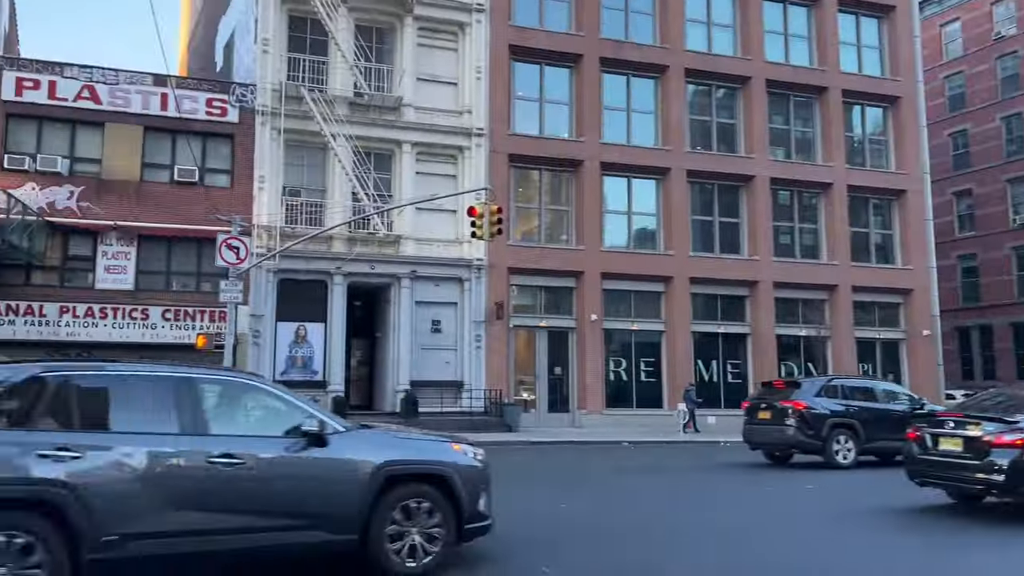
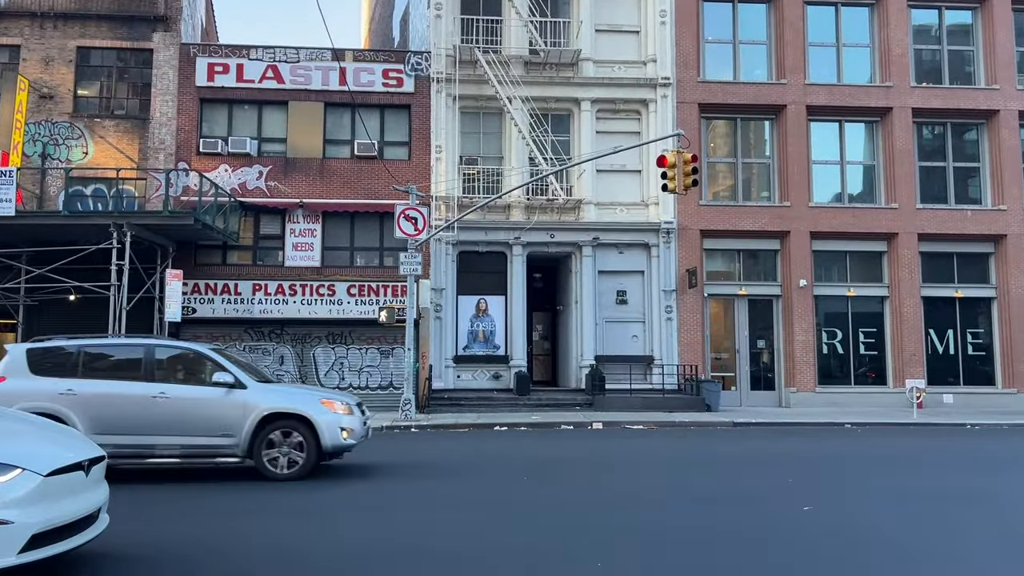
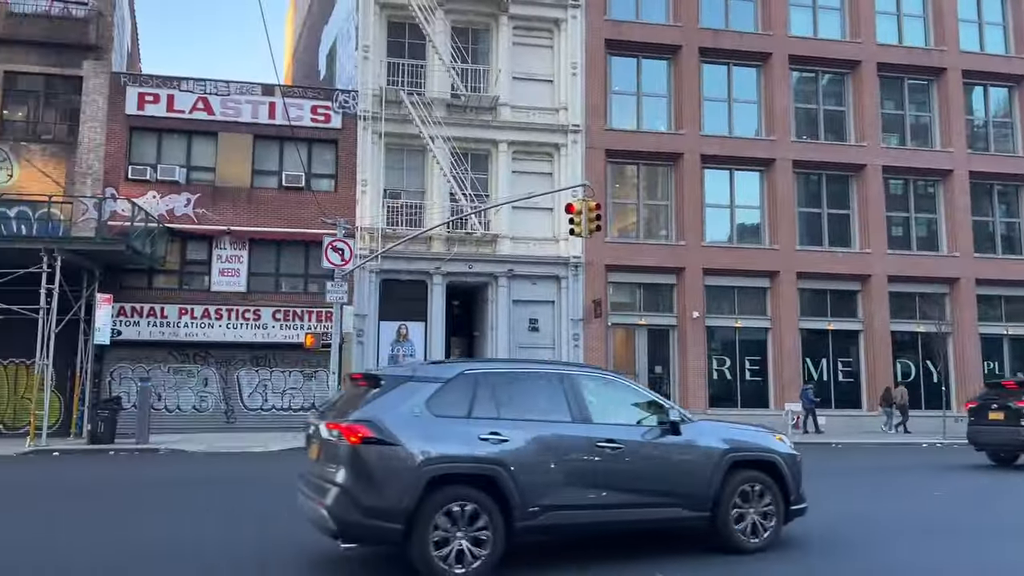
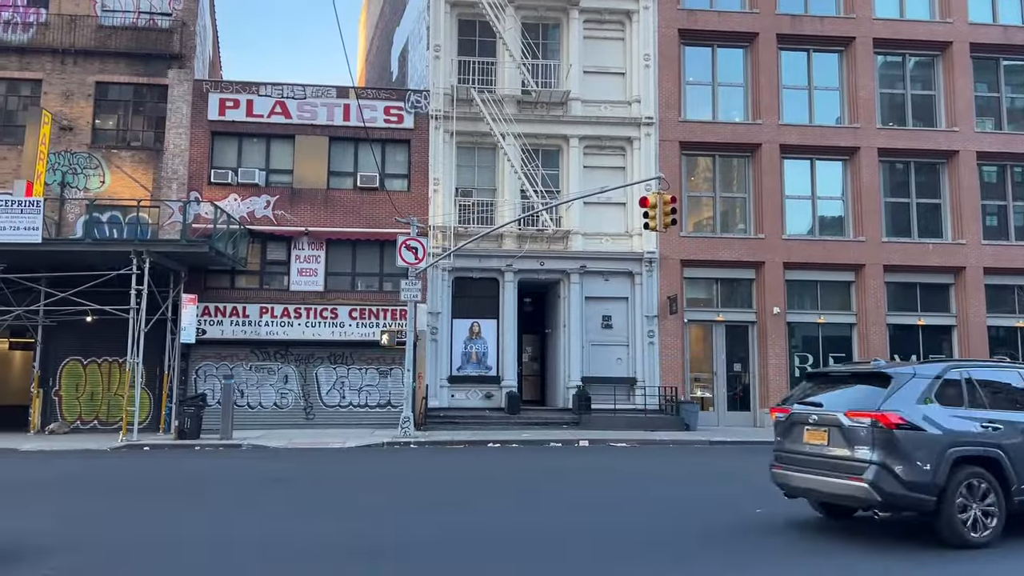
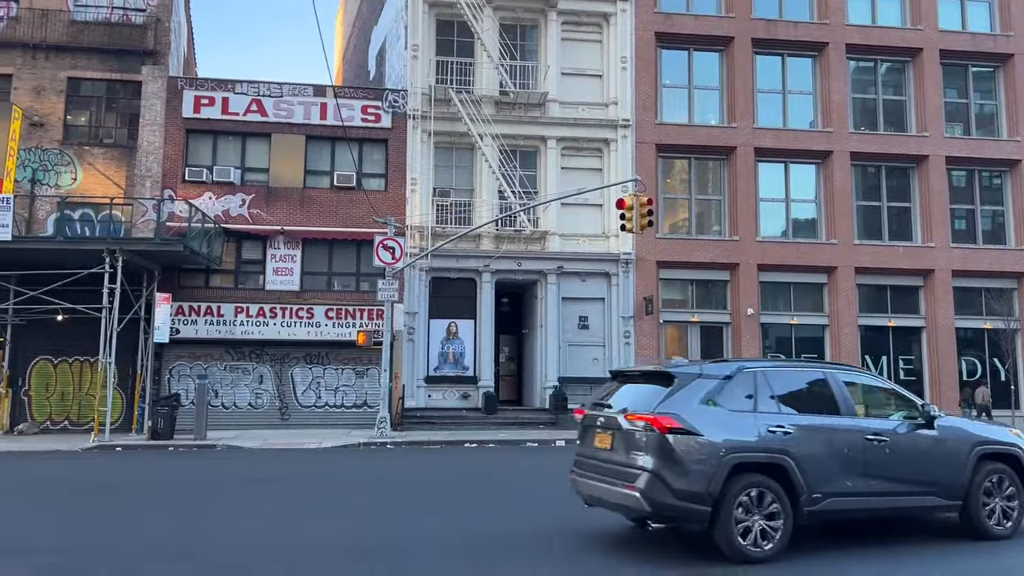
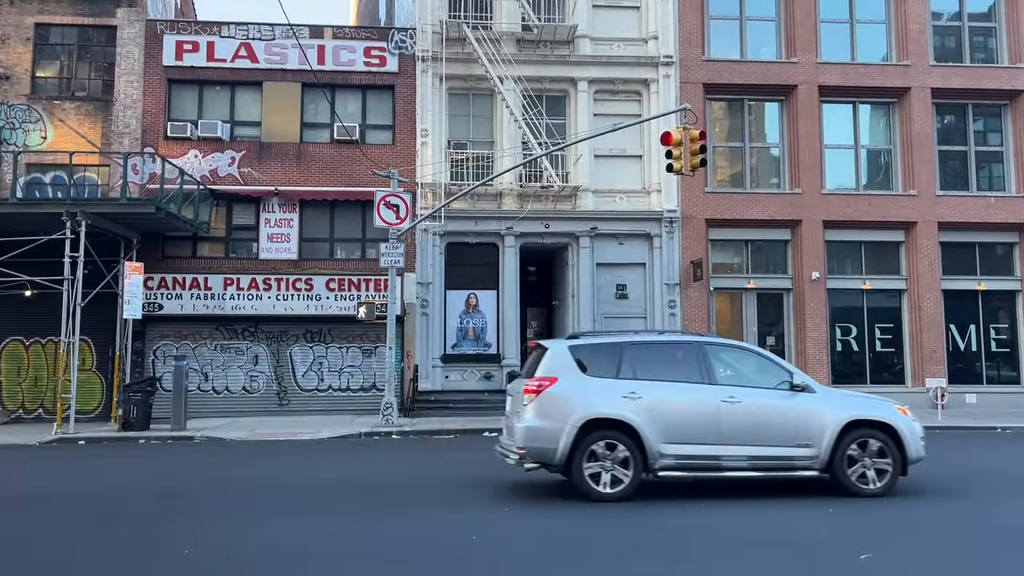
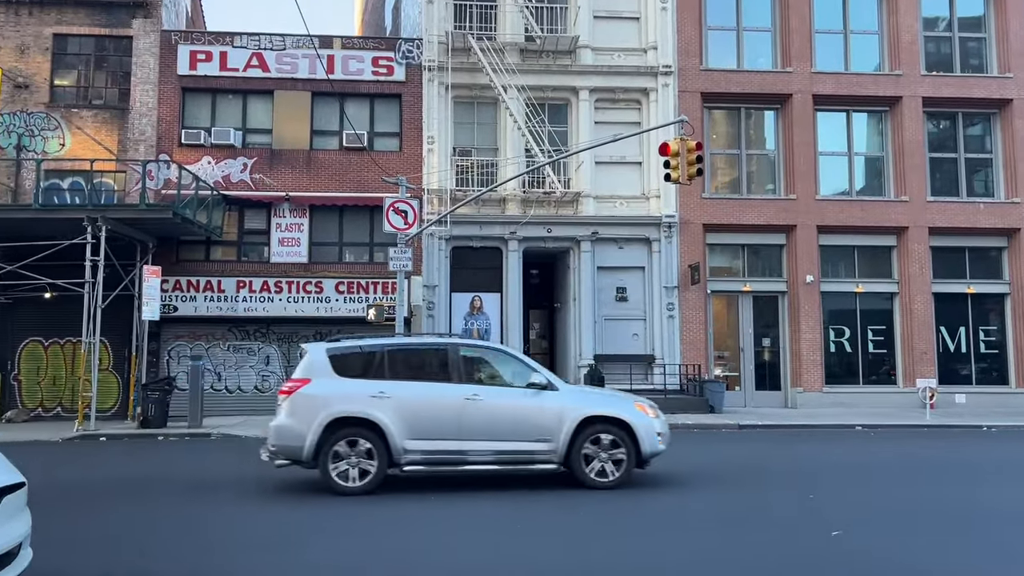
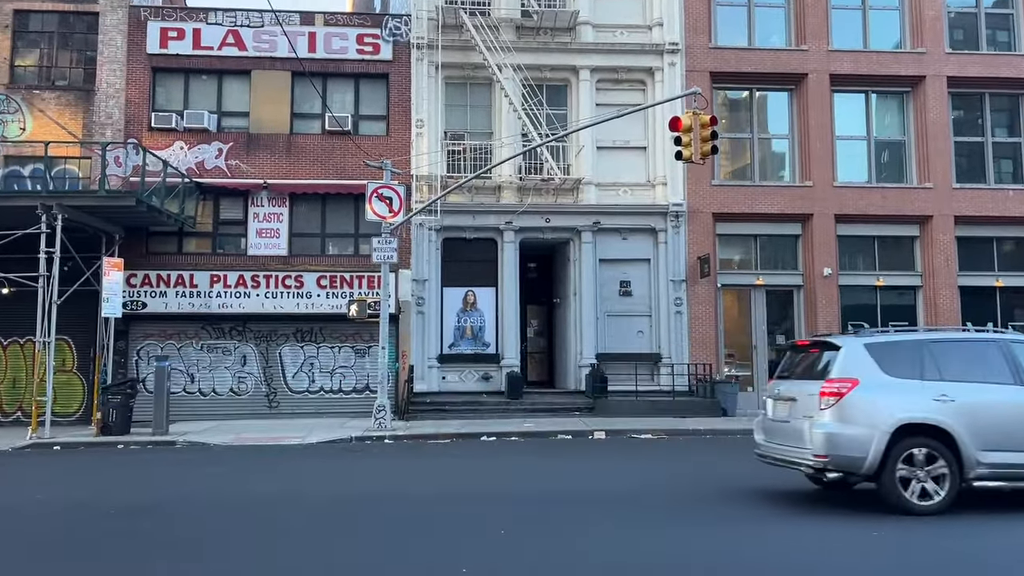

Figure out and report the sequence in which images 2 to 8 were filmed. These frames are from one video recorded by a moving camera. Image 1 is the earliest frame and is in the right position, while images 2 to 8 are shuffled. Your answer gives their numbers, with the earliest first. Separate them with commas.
3, 5, 4, 2, 7, 6, 8
